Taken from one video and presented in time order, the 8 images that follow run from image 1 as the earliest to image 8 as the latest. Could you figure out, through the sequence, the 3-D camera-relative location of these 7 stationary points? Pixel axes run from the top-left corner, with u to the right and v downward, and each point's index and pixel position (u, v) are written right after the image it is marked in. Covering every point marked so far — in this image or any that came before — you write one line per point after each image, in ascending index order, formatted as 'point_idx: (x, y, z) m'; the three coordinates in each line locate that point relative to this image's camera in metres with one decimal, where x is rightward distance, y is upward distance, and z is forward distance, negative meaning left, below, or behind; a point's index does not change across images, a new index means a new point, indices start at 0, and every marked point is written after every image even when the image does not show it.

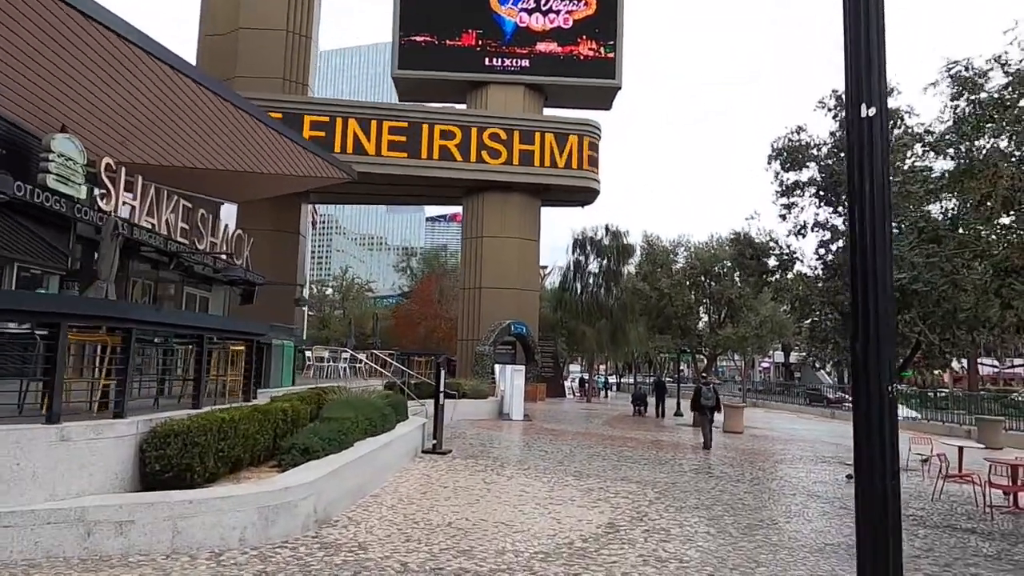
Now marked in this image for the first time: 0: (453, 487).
0: (-0.9, -3.1, +10.4) m
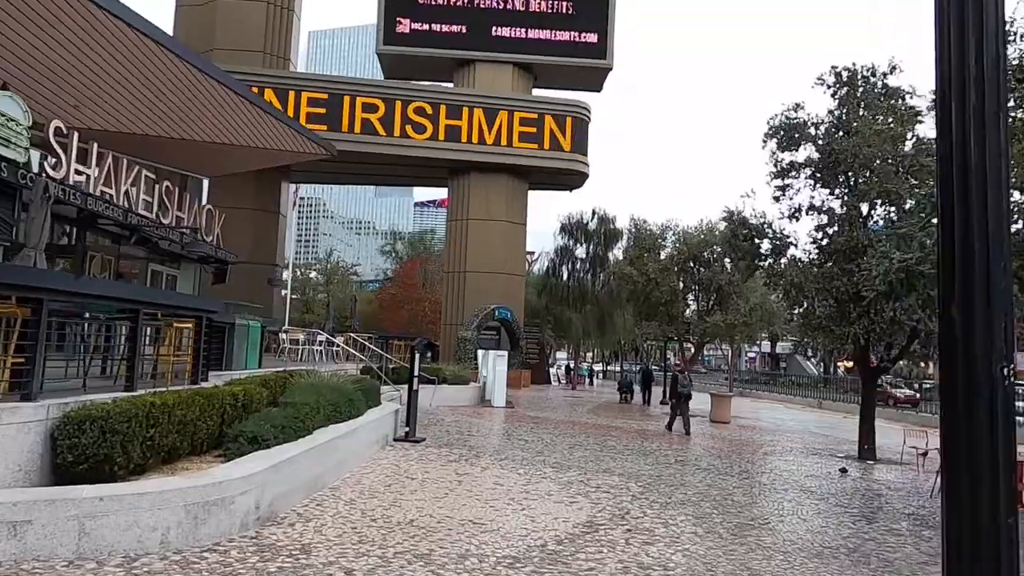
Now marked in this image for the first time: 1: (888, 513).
0: (-1.3, -2.8, +9.7) m
1: (+5.1, -3.1, +9.0) m
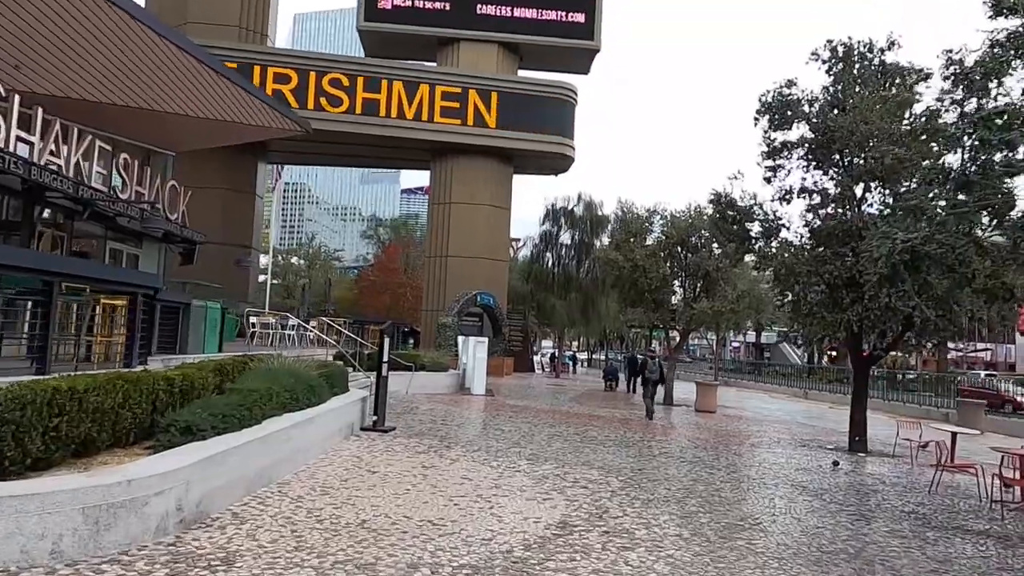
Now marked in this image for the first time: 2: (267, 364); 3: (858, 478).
0: (-1.7, -2.5, +8.9) m
1: (+4.7, -2.8, +8.3) m
2: (-4.4, -1.4, +11.8) m
3: (+5.7, -3.1, +10.9) m
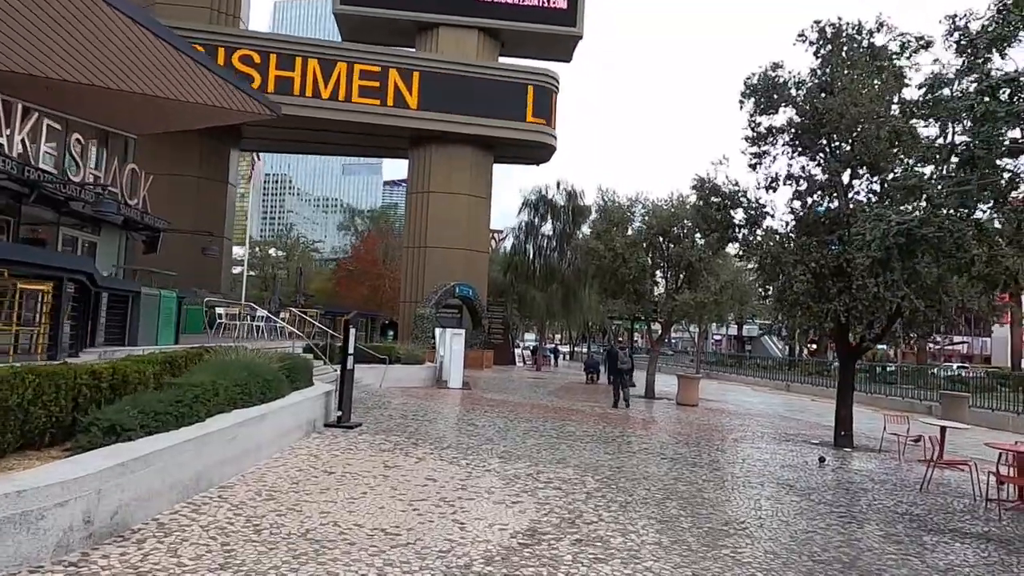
0: (-2.1, -2.3, +8.2) m
1: (+4.3, -2.6, +7.8) m
2: (-4.8, -1.1, +11.1) m
3: (+5.2, -2.9, +10.4) m
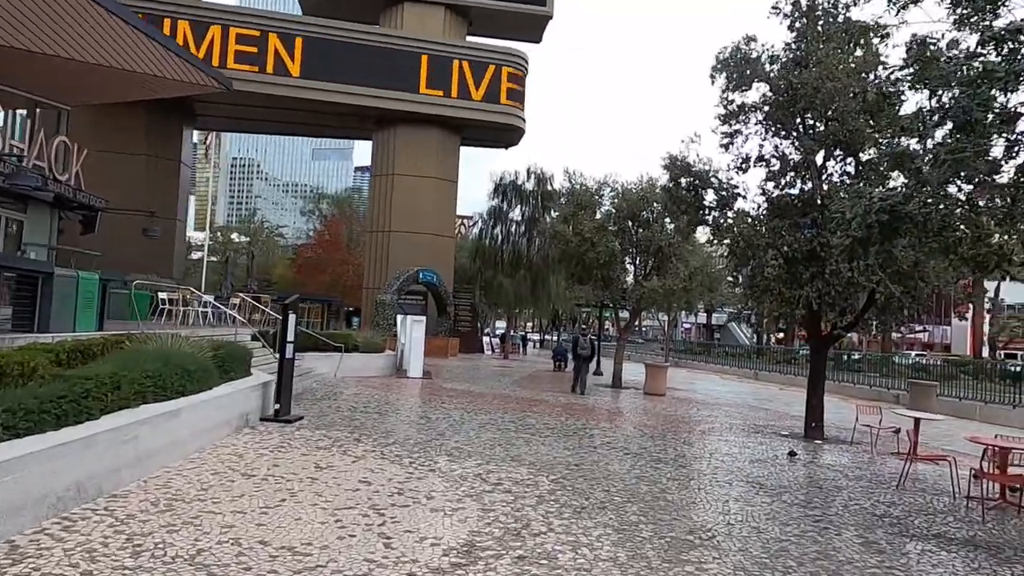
0: (-2.7, -2.1, +7.3) m
1: (+3.7, -2.5, +7.1) m
2: (-5.6, -0.9, +10.0) m
3: (+4.5, -2.7, +9.7) m
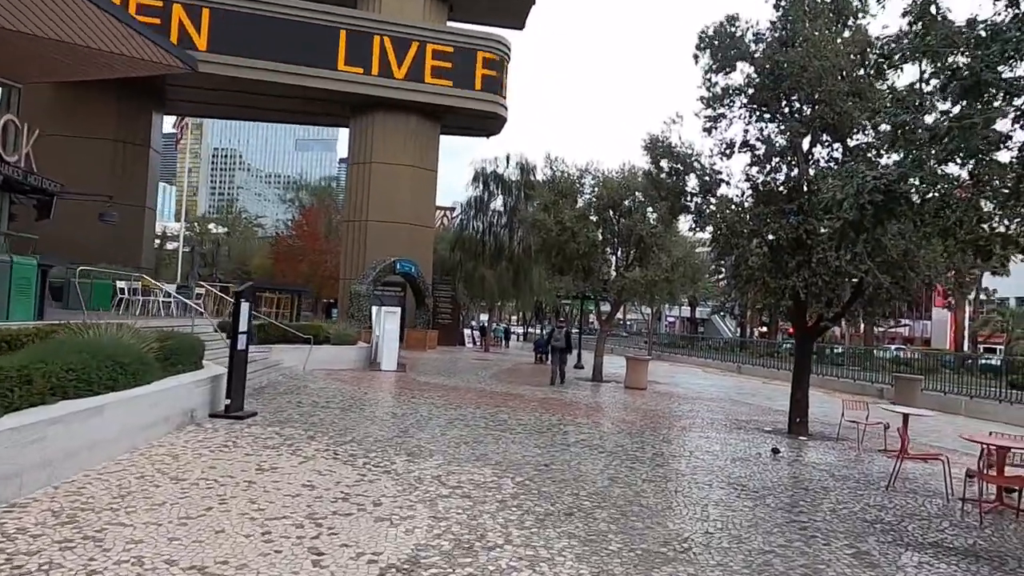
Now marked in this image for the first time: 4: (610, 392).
0: (-3.1, -1.9, +6.5) m
1: (+3.3, -2.3, +6.5) m
2: (-6.0, -0.7, +9.2) m
3: (+4.0, -2.5, +9.2) m
4: (+2.9, -3.1, +19.4) m
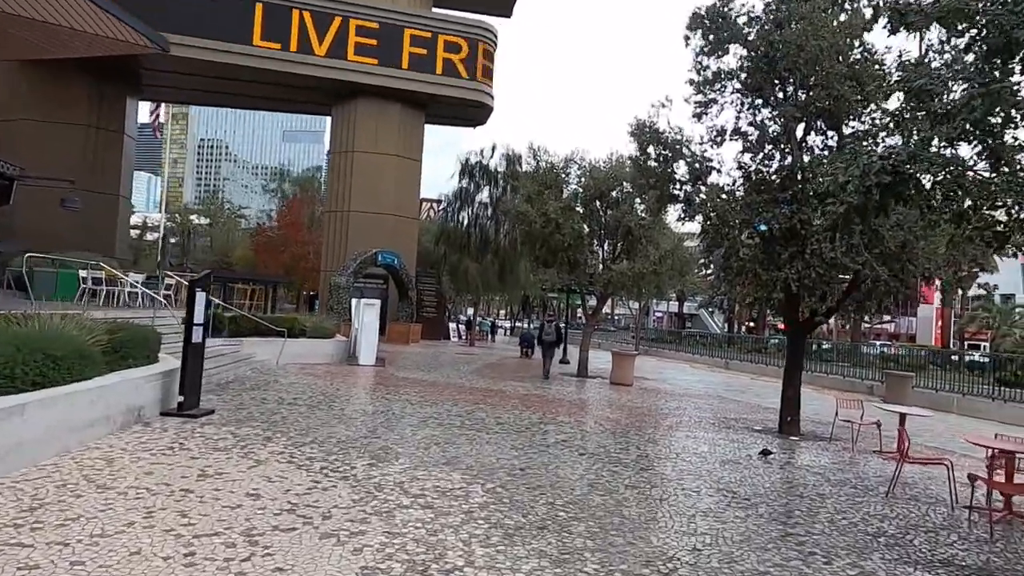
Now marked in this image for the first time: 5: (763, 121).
0: (-3.4, -1.8, +5.8) m
1: (+3.0, -2.2, +5.9) m
2: (-6.4, -0.5, +8.5) m
3: (+3.7, -2.4, +8.6) m
4: (+2.4, -2.8, +18.9) m
5: (+4.8, +3.2, +12.7) m
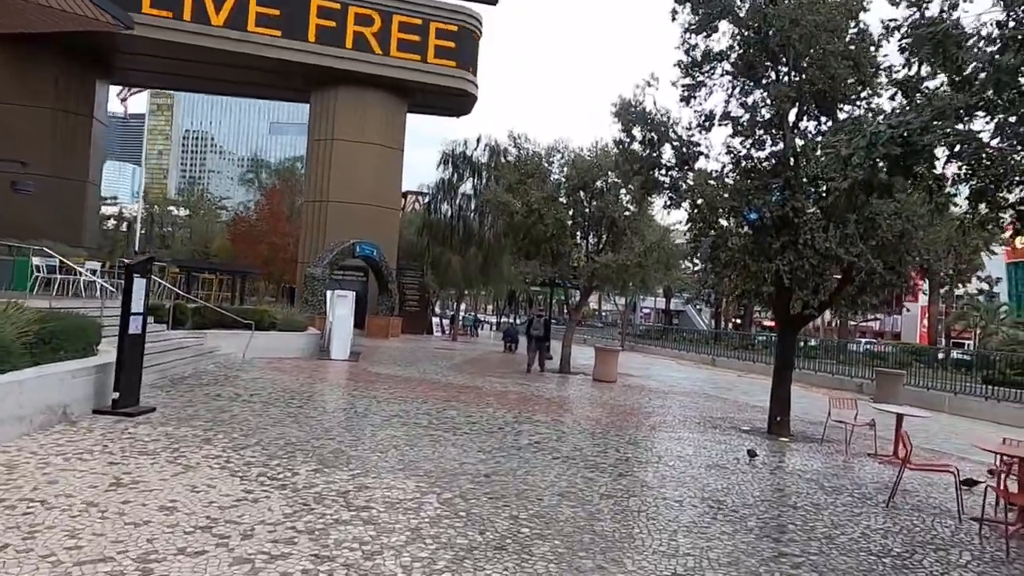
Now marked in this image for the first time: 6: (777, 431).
0: (-3.8, -1.6, +5.0) m
1: (+2.6, -2.1, +5.2) m
2: (-6.7, -0.3, +7.6) m
3: (+3.3, -2.3, +7.9) m
4: (+1.8, -2.7, +18.1) m
5: (+4.4, +3.3, +12.0) m
6: (+4.6, -2.4, +11.4) m
